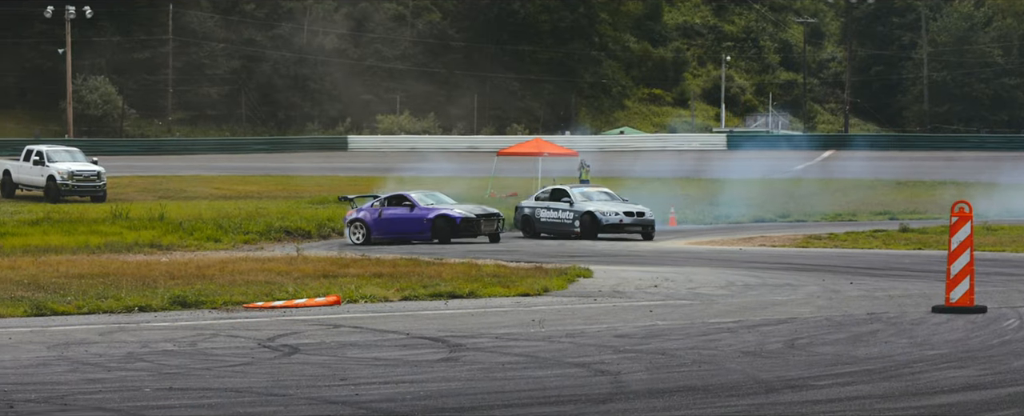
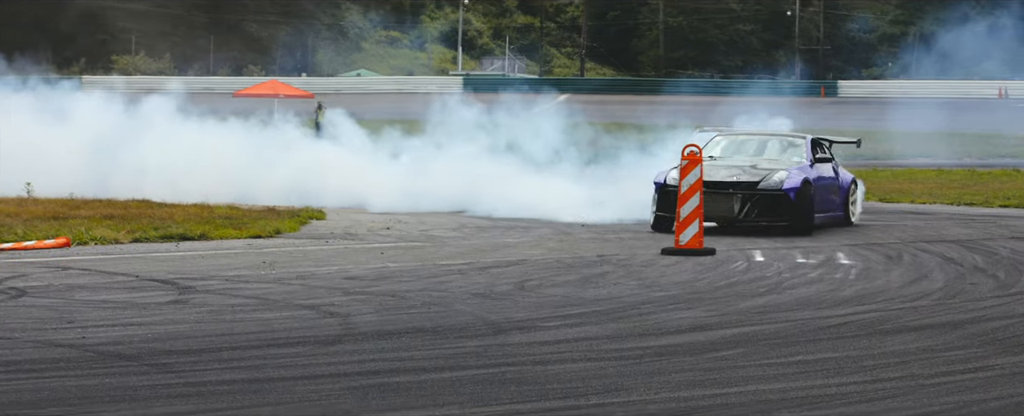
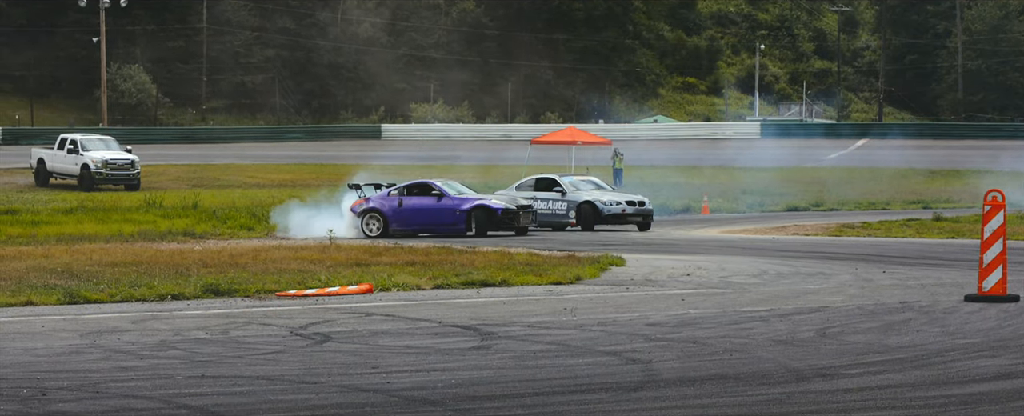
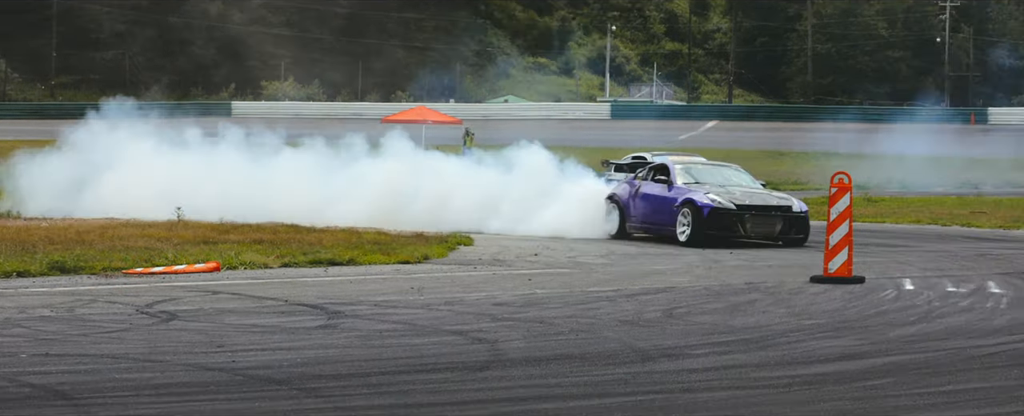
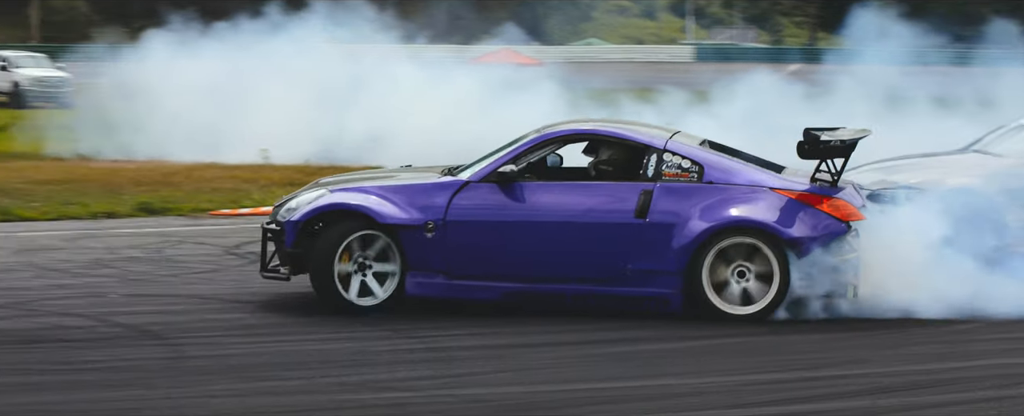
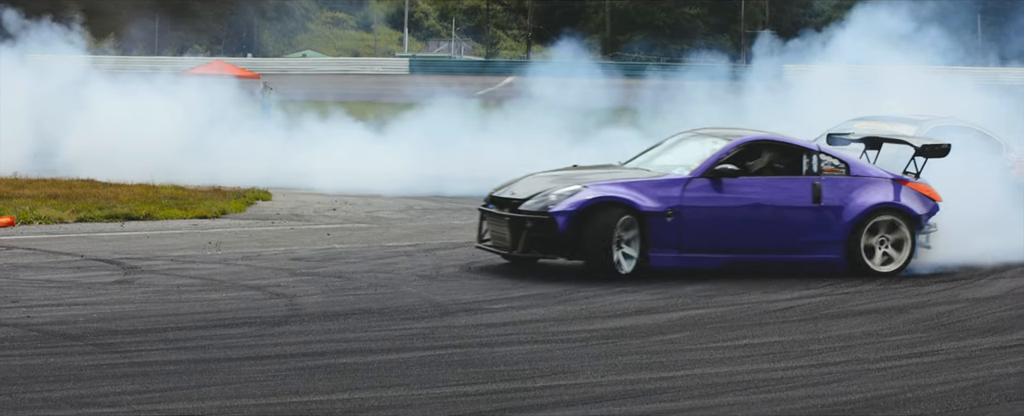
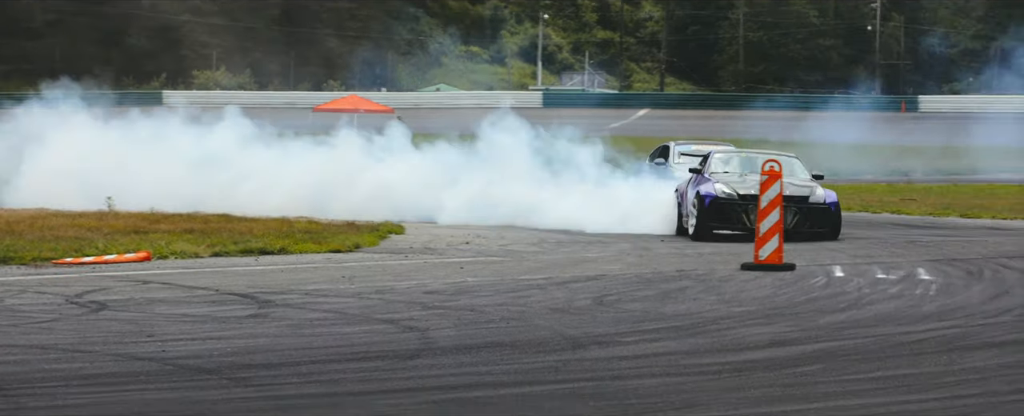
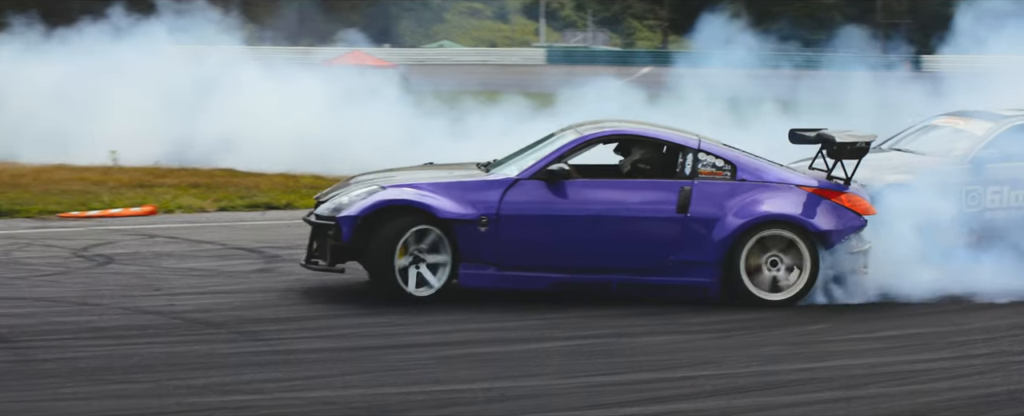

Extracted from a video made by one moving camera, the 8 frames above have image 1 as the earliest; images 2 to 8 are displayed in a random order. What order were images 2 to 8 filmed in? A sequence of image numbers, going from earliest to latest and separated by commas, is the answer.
3, 4, 7, 2, 6, 8, 5
